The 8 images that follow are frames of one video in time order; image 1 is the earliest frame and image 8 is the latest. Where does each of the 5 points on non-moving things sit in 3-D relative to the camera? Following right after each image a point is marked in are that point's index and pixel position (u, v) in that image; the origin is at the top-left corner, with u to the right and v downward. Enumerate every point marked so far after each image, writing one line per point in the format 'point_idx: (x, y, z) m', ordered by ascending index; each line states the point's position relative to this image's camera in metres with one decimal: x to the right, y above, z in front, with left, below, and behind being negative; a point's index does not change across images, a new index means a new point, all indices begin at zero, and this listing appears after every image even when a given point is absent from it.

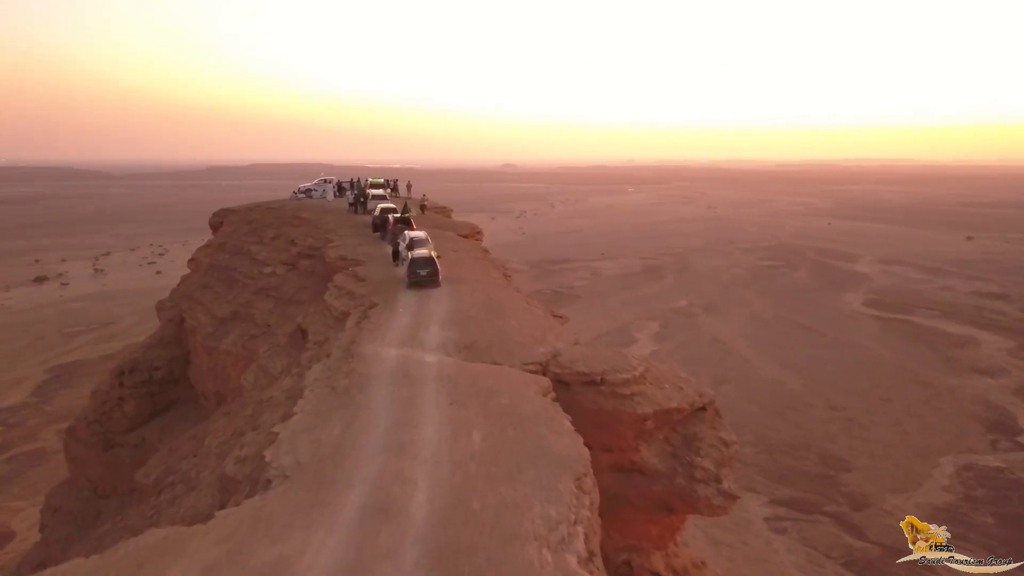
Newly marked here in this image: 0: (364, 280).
0: (-3.6, +0.2, +14.9) m
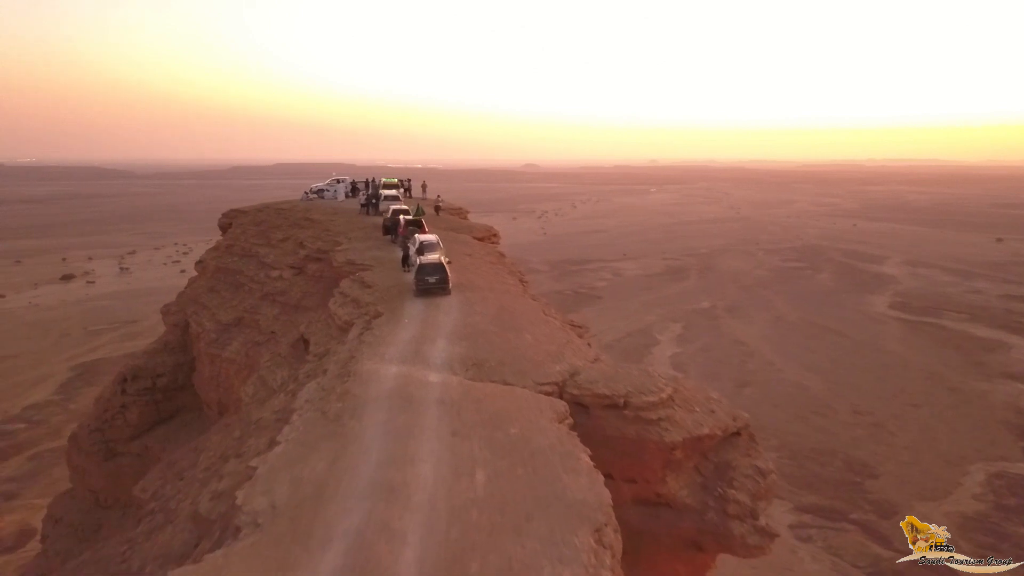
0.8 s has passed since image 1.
0: (-3.2, 0.0, +14.0) m
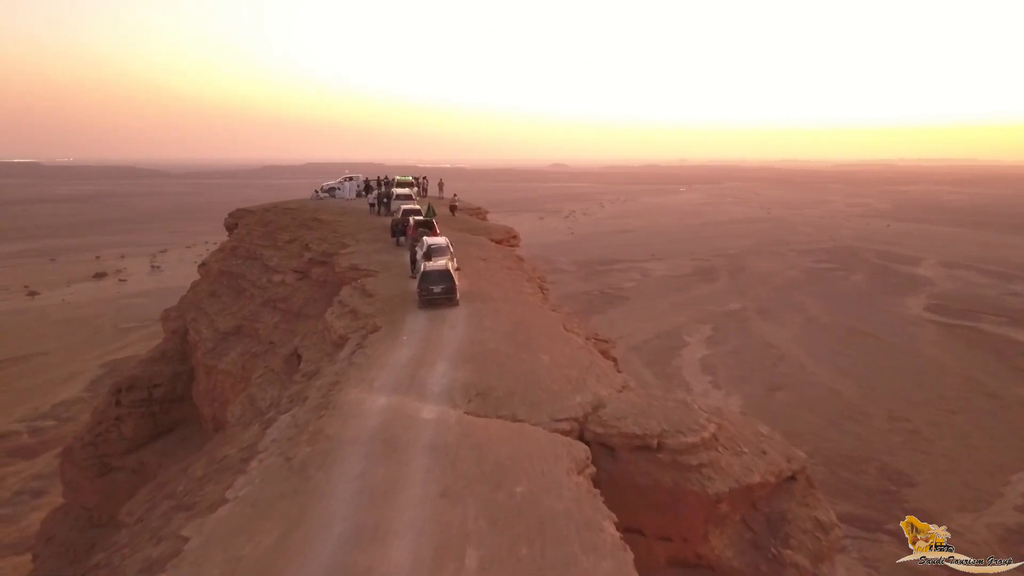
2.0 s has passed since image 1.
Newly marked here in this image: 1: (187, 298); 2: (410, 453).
0: (-2.9, -0.1, +12.6) m
1: (-10.0, -0.3, +18.9) m
2: (-1.1, -1.8, +6.6) m
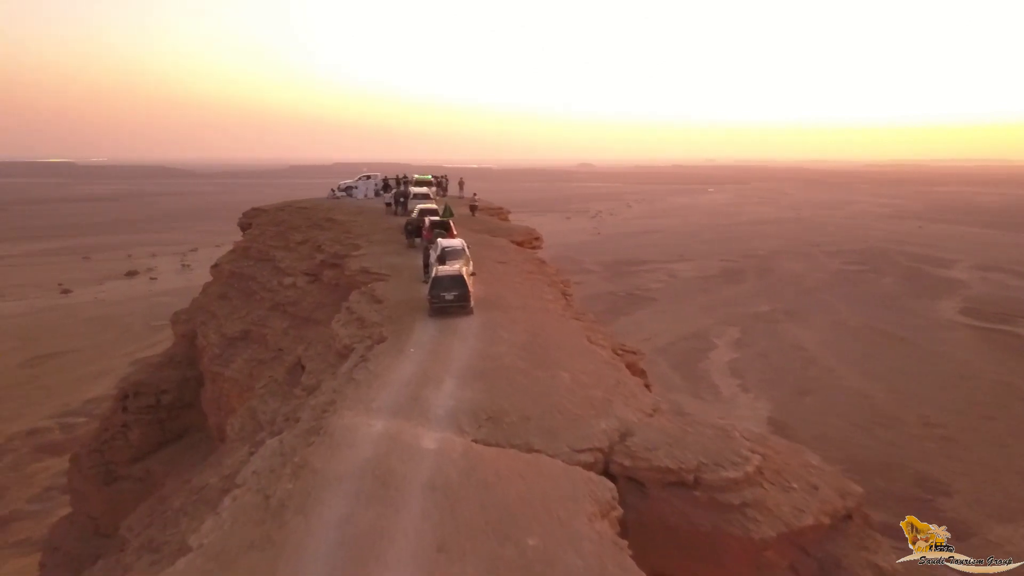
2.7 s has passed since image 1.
0: (-2.5, -0.2, +11.8) m
1: (-9.4, -0.4, +18.4) m
2: (-1.0, -1.9, +5.6) m
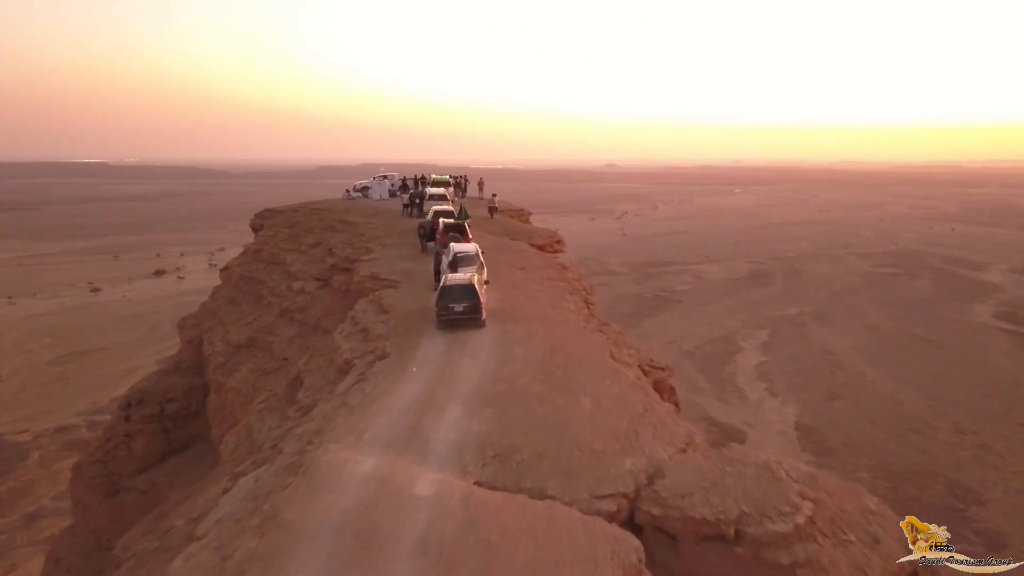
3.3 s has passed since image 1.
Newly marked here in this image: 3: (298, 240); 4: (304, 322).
0: (-2.2, -0.4, +10.9) m
1: (-8.8, -0.5, +17.7) m
2: (-0.9, -2.0, +4.7) m
3: (-6.1, +1.4, +17.7) m
4: (-4.8, -0.8, +14.2) m
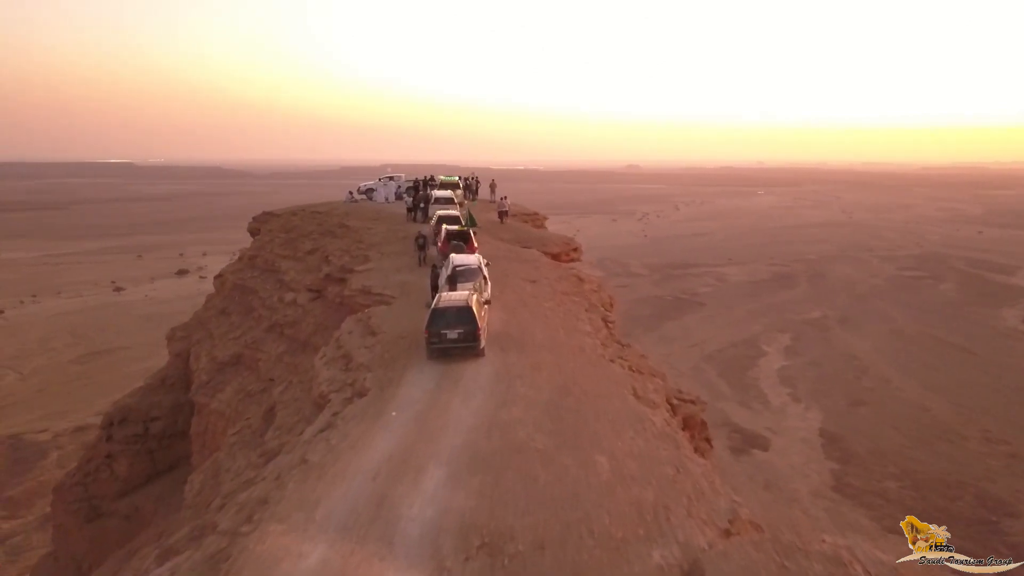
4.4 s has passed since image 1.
0: (-2.1, -0.7, +9.5) m
1: (-8.5, -0.7, +16.6) m
2: (-1.1, -2.3, +3.3) m
3: (-5.8, +1.1, +16.4) m
4: (-4.6, -1.0, +12.9) m
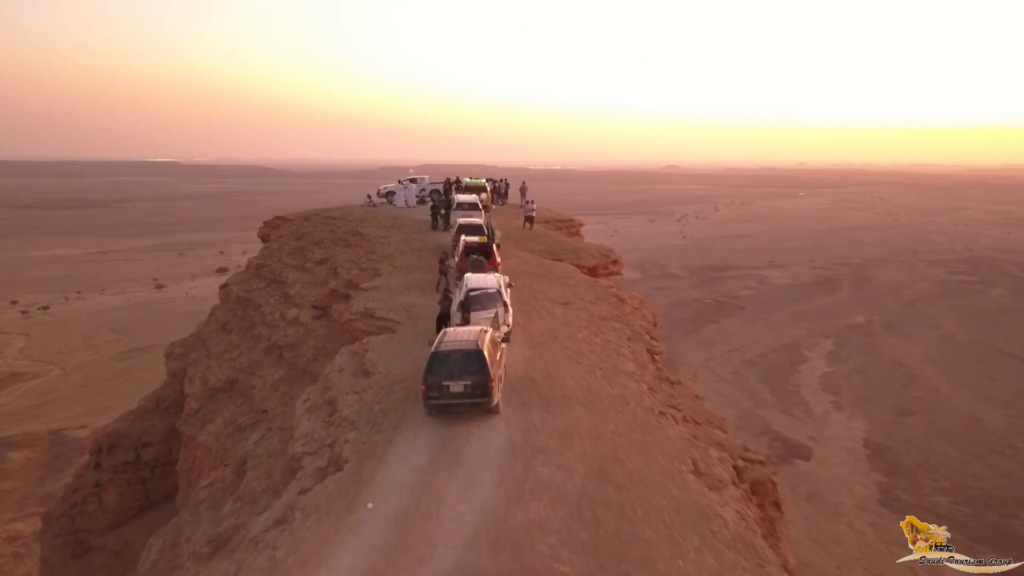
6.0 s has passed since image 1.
0: (-1.8, -1.1, +7.8) m
1: (-7.7, -1.0, +15.2) m
2: (-1.1, -2.7, +1.5) m
3: (-5.0, +0.8, +14.9) m
4: (-4.1, -1.4, +11.3) m
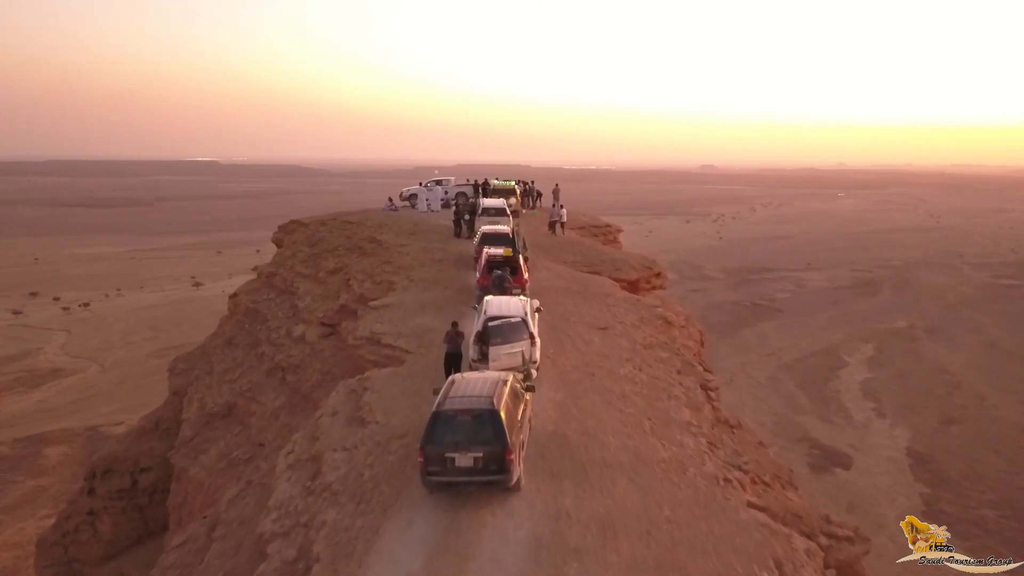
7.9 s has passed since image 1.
0: (-1.5, -1.4, +6.4) m
1: (-7.0, -1.2, +14.1) m
2: (-1.2, -3.0, +0.1) m
3: (-4.4, +0.5, +13.7) m
4: (-3.6, -1.7, +10.1) m
